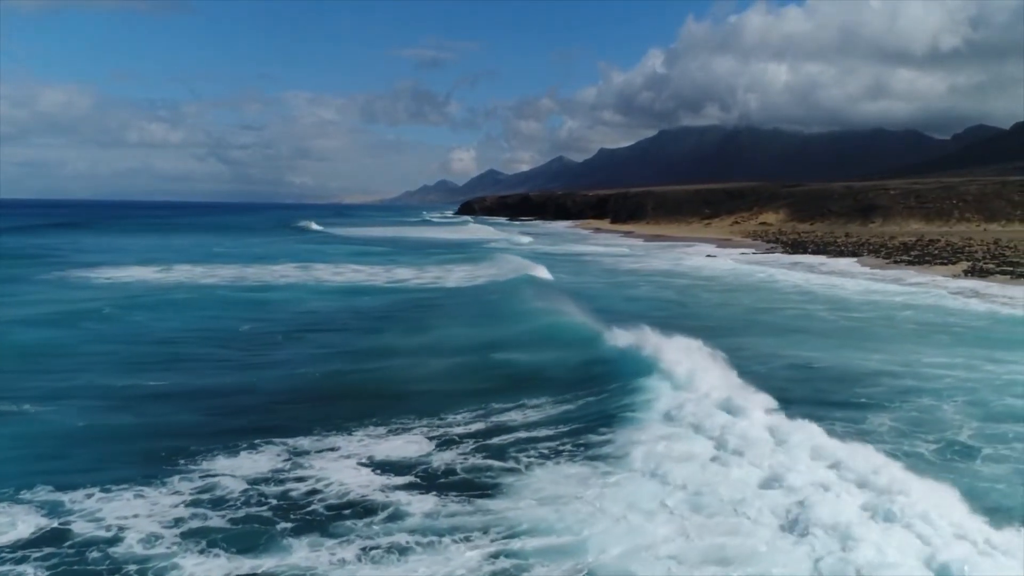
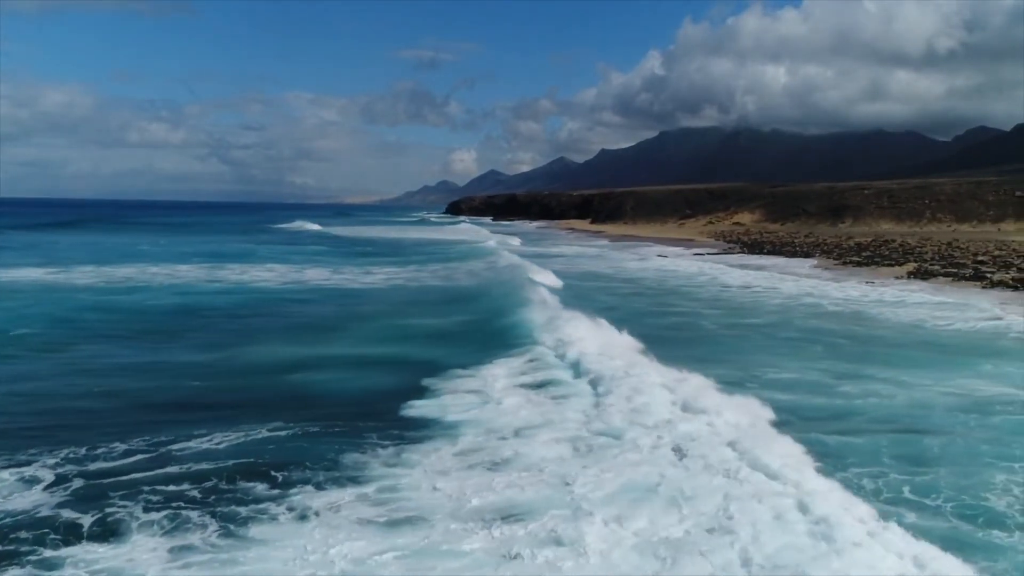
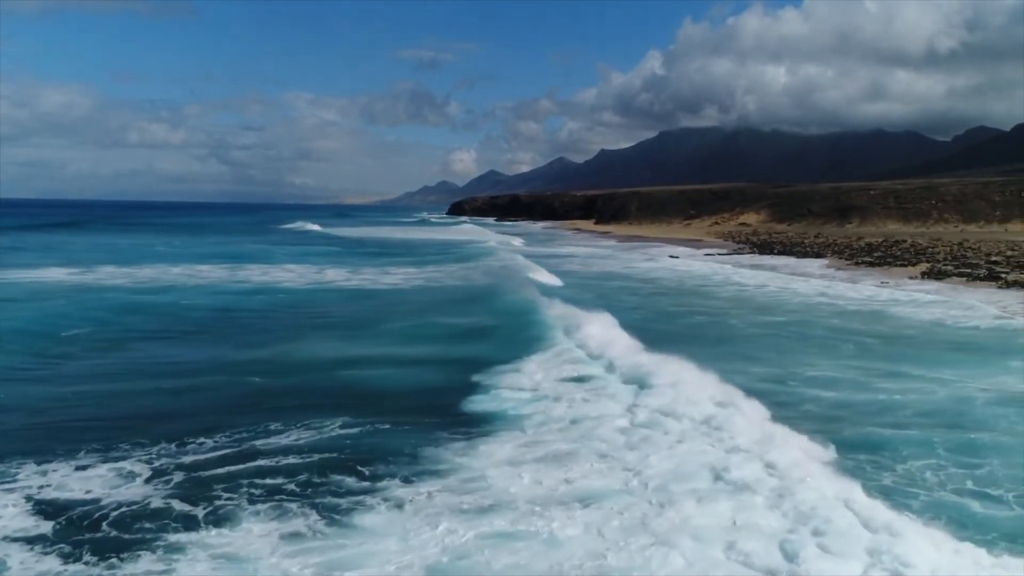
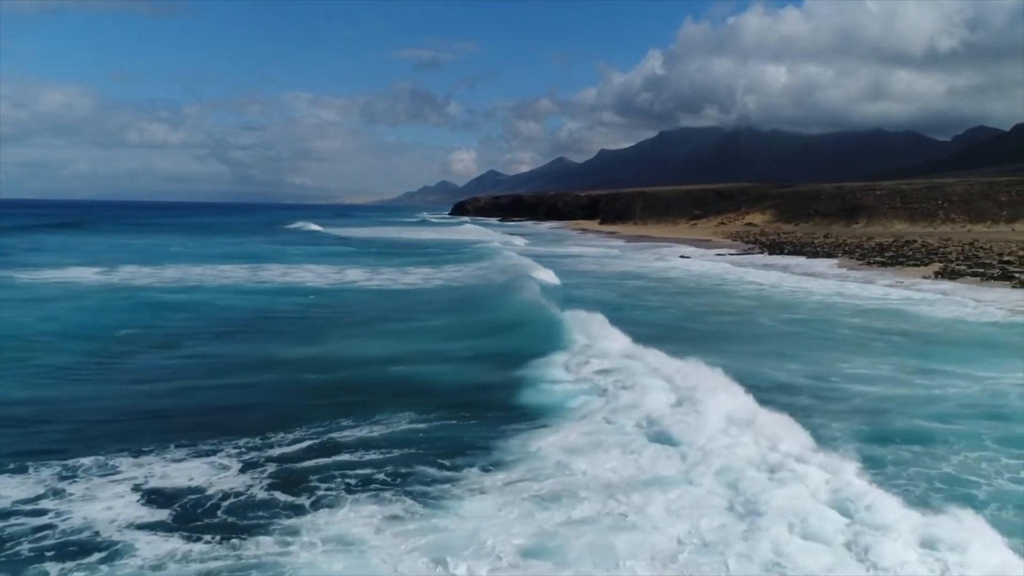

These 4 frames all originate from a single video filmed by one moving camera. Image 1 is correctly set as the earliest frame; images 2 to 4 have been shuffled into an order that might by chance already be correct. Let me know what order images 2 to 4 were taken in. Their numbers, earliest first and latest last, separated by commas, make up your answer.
4, 3, 2
